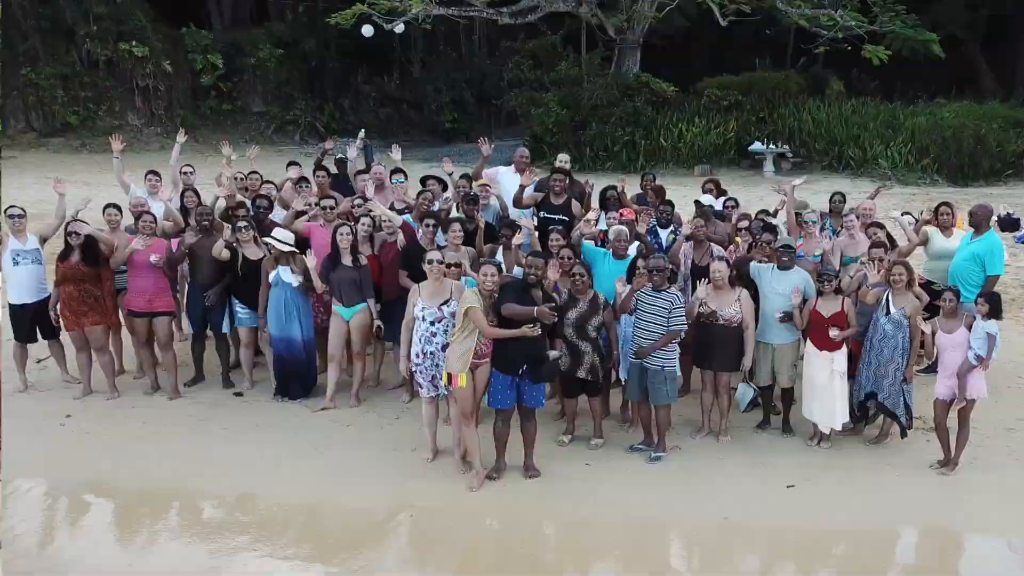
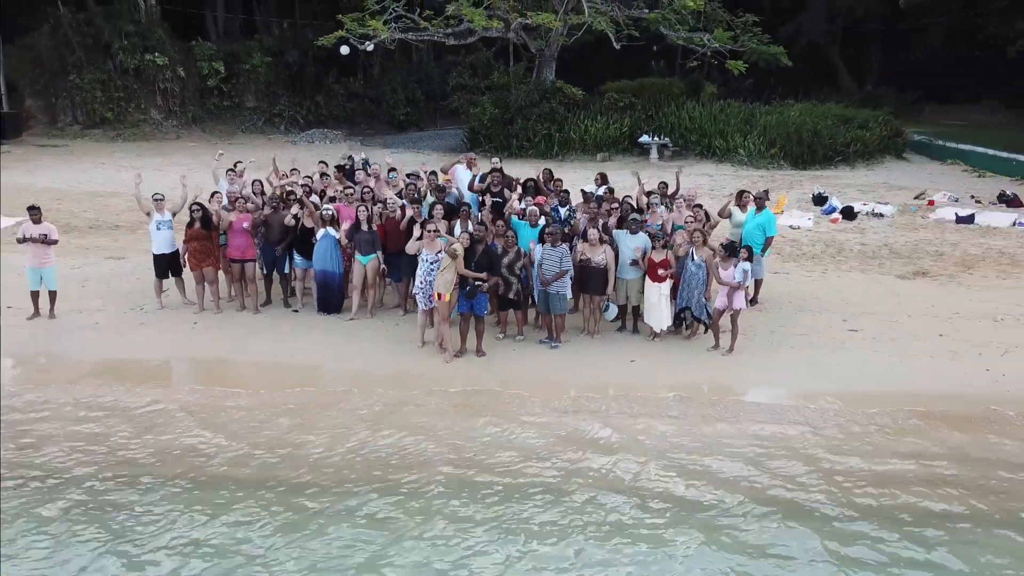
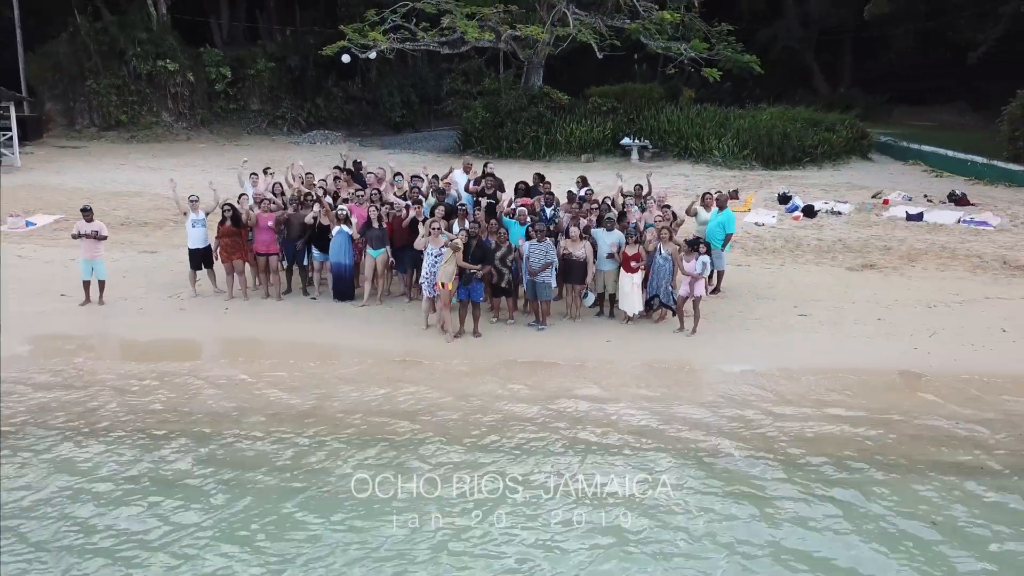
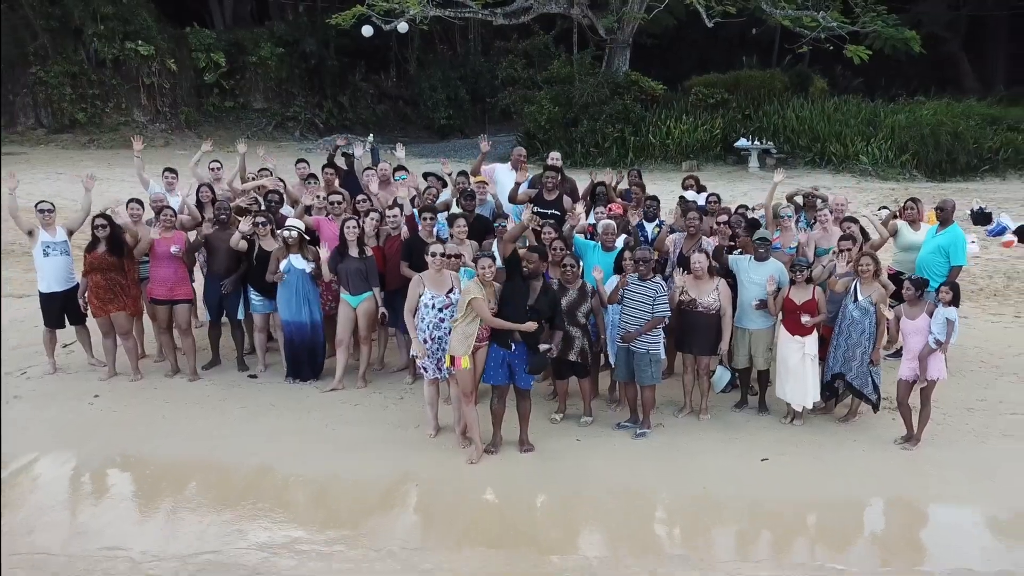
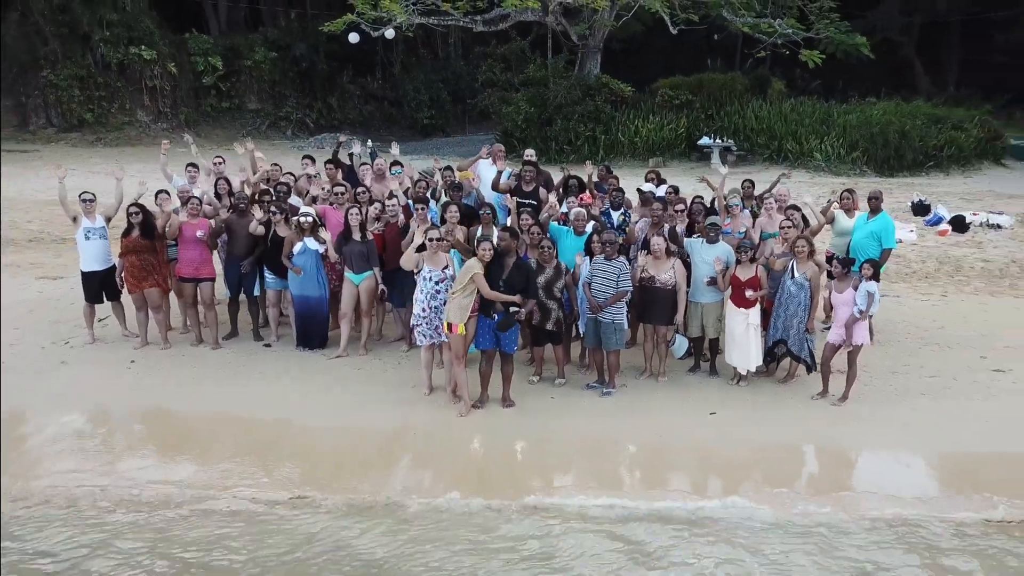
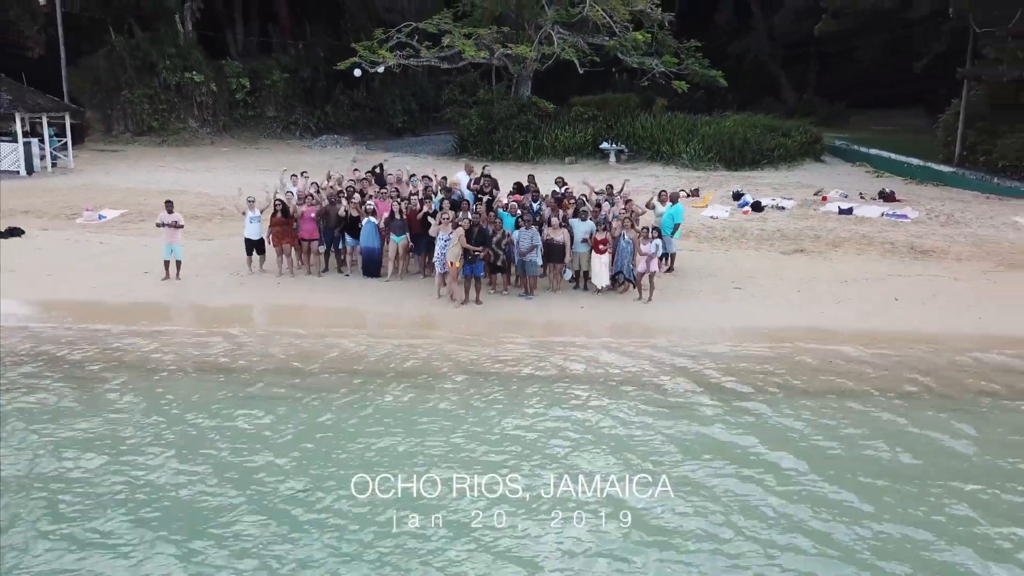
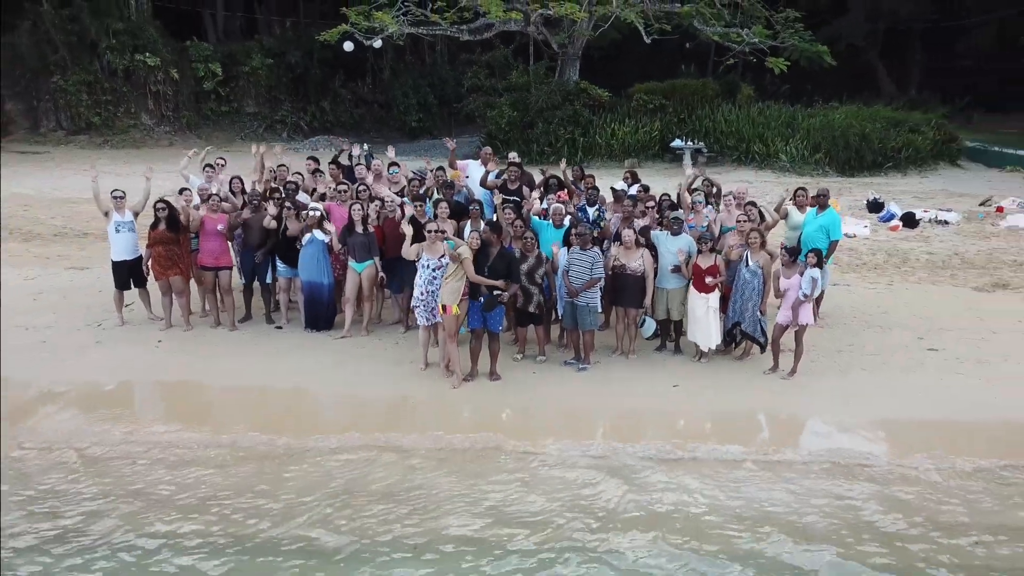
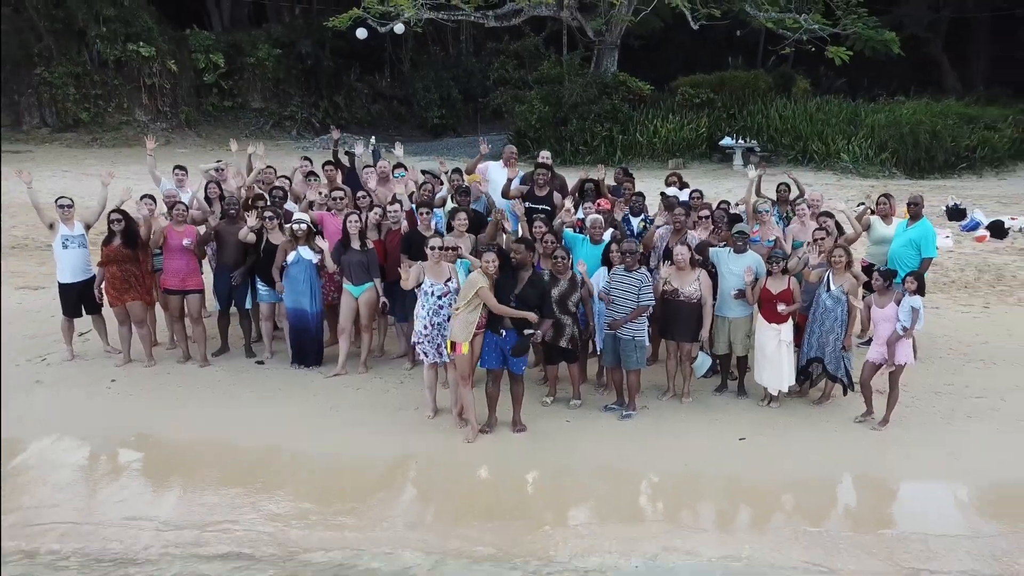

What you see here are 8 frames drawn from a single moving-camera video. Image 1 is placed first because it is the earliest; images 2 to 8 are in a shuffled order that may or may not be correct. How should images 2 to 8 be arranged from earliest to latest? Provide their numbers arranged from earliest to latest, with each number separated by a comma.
4, 8, 5, 7, 2, 3, 6
